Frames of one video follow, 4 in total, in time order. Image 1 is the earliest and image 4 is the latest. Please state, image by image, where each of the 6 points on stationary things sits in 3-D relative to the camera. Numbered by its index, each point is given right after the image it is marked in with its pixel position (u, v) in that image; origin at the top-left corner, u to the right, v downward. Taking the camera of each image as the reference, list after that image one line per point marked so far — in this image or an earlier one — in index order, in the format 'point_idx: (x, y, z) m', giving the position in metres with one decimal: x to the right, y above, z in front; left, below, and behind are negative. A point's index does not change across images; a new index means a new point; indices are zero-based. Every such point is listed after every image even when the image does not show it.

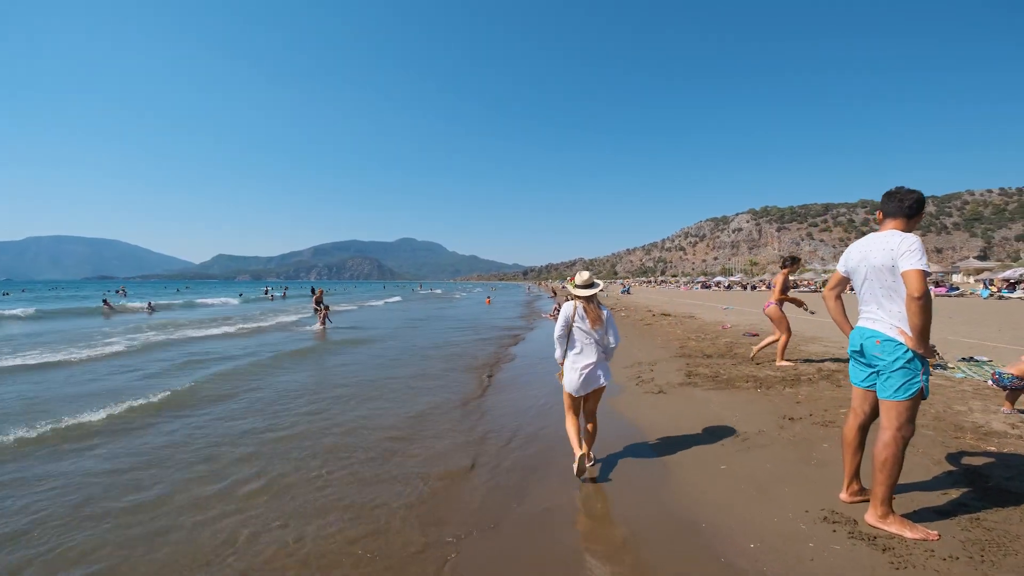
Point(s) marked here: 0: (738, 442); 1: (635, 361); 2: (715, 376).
0: (+2.4, -1.6, +4.7) m
1: (+2.7, -1.6, +9.7) m
2: (+3.4, -1.5, +7.5) m
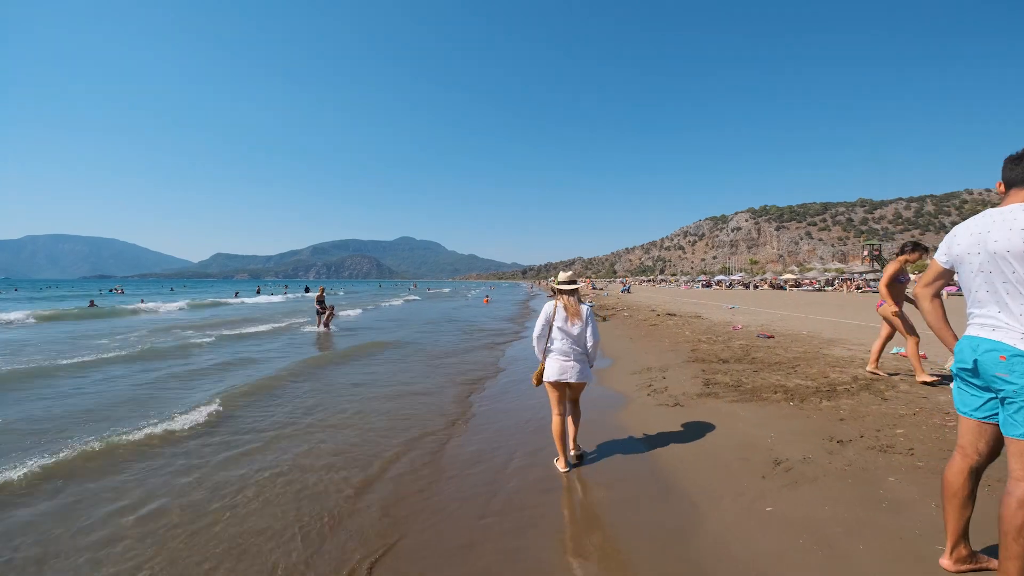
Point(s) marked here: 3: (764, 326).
0: (+2.4, -1.6, +3.9) m
1: (+2.6, -1.6, +8.8) m
2: (+3.4, -1.4, +6.7) m
3: (+8.0, -1.2, +14.1) m
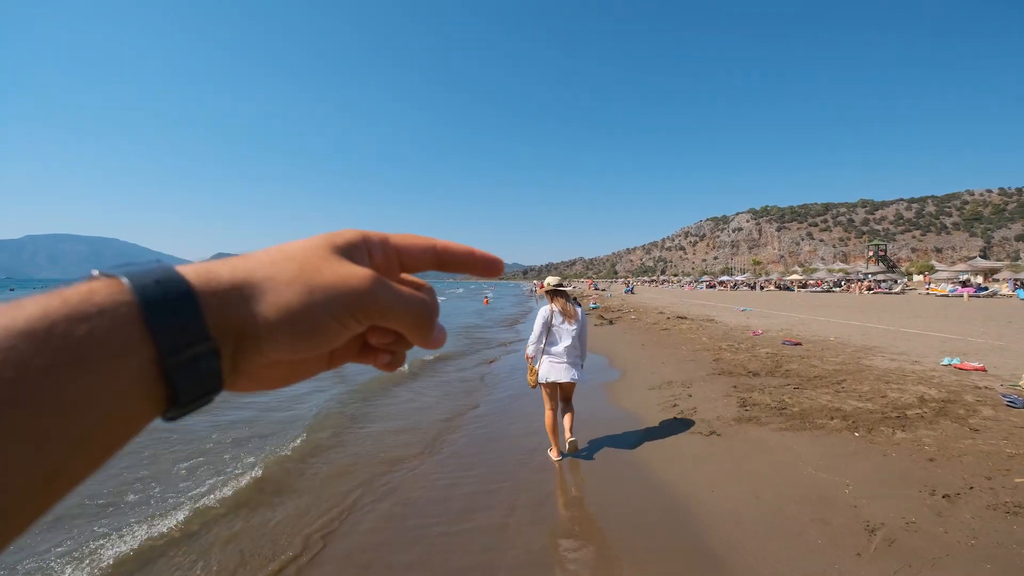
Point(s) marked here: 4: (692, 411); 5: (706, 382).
0: (+2.4, -1.7, +2.9) m
1: (+2.6, -1.6, +7.8) m
2: (+3.4, -1.5, +5.6) m
3: (+8.0, -1.3, +13.0) m
4: (+2.4, -1.6, +5.9) m
5: (+3.2, -1.5, +7.2) m
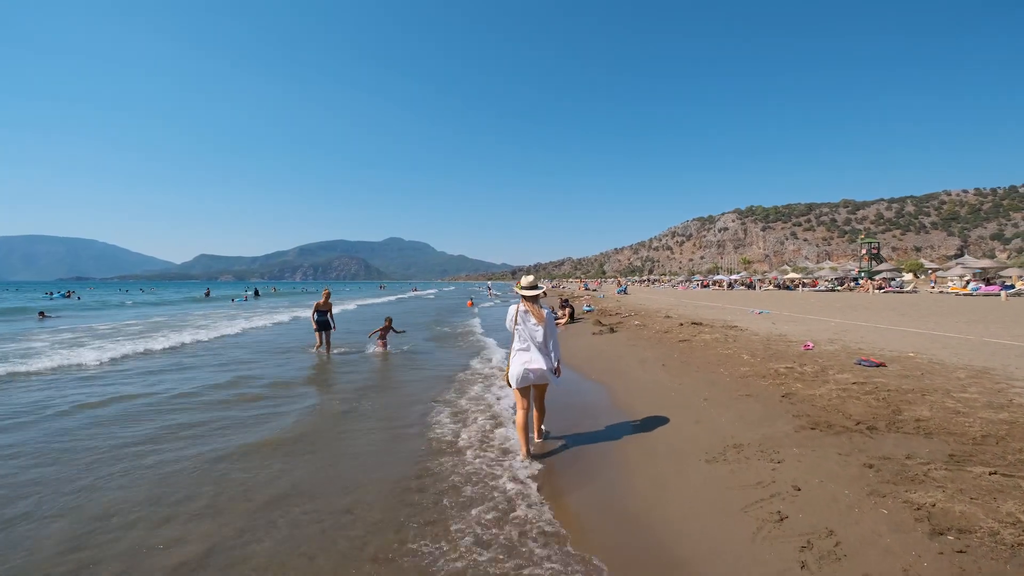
0: (+2.1, -1.7, -0.1) m
1: (+2.3, -1.7, +4.8) m
2: (+3.1, -1.5, +2.7) m
3: (+7.5, -1.2, +10.2) m
4: (+2.1, -1.6, +2.9) m
5: (+2.8, -1.6, +4.2) m
